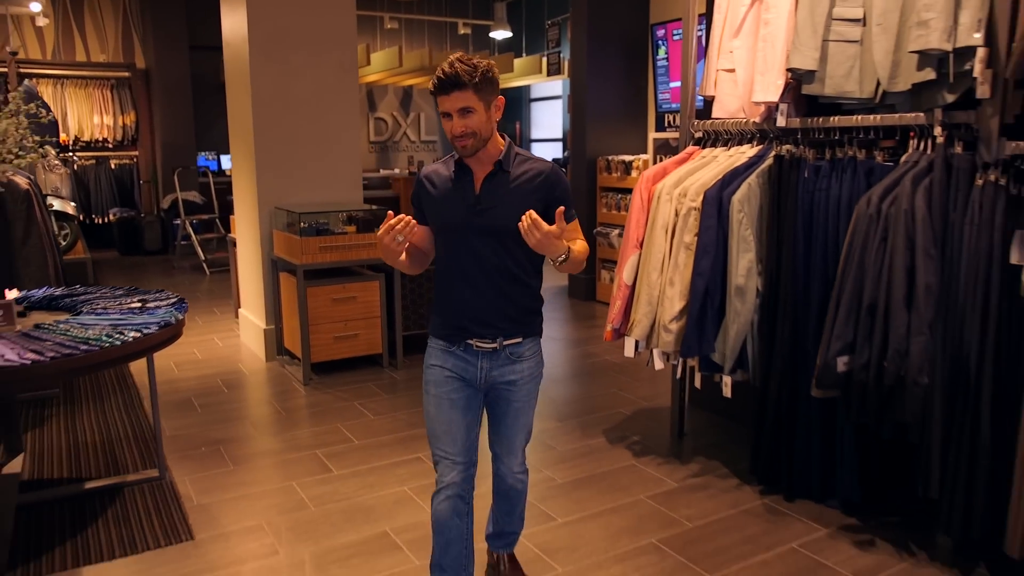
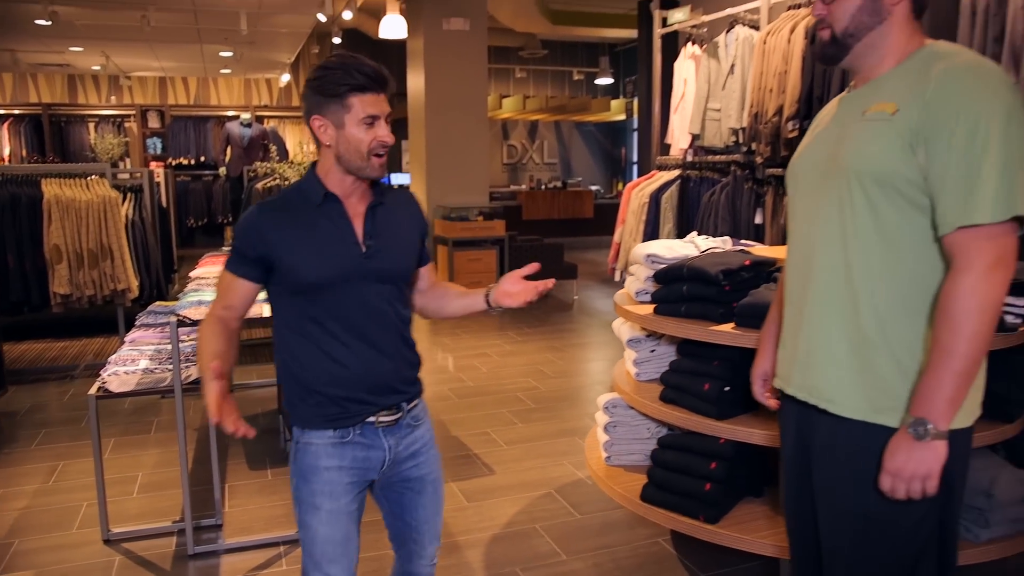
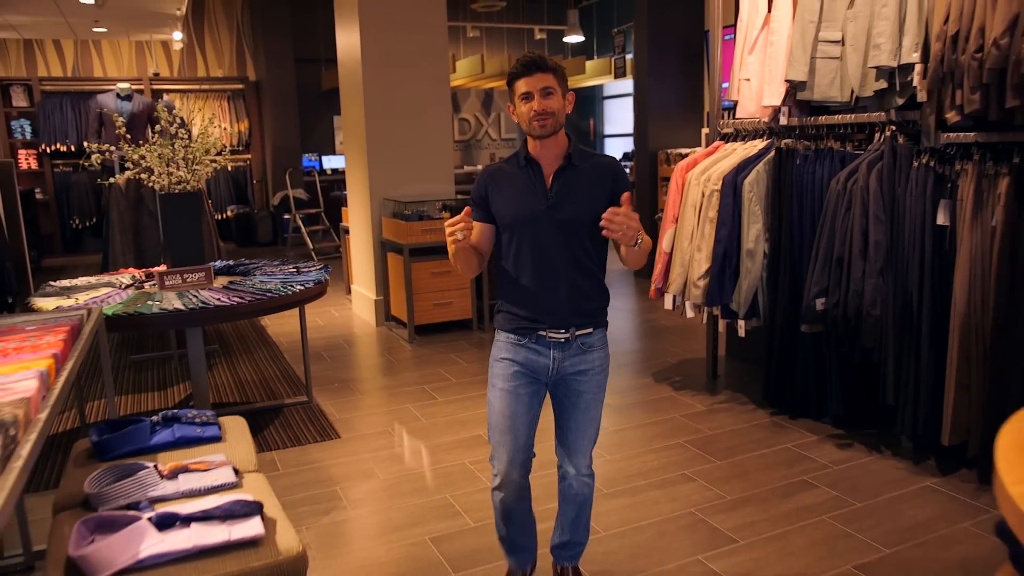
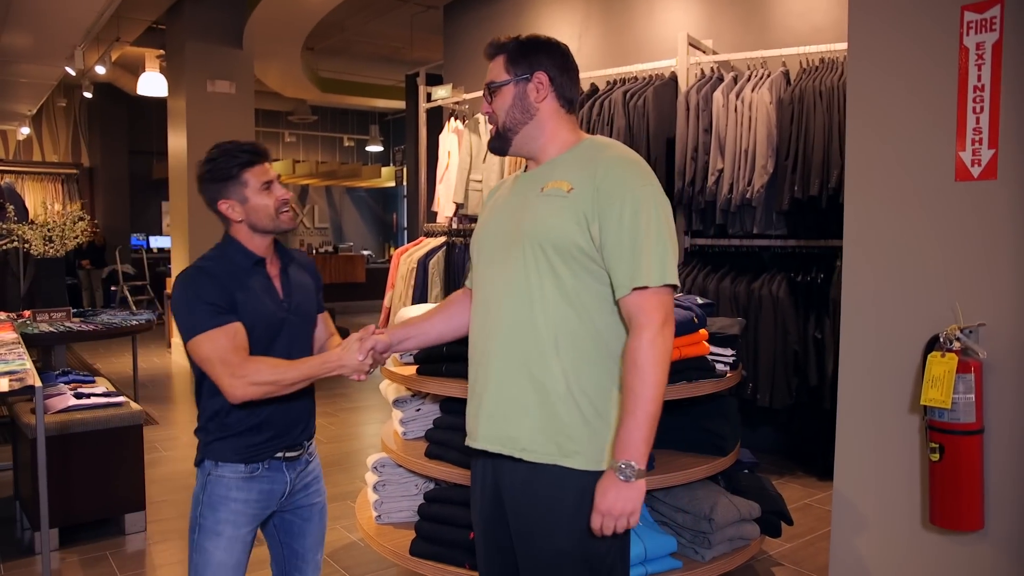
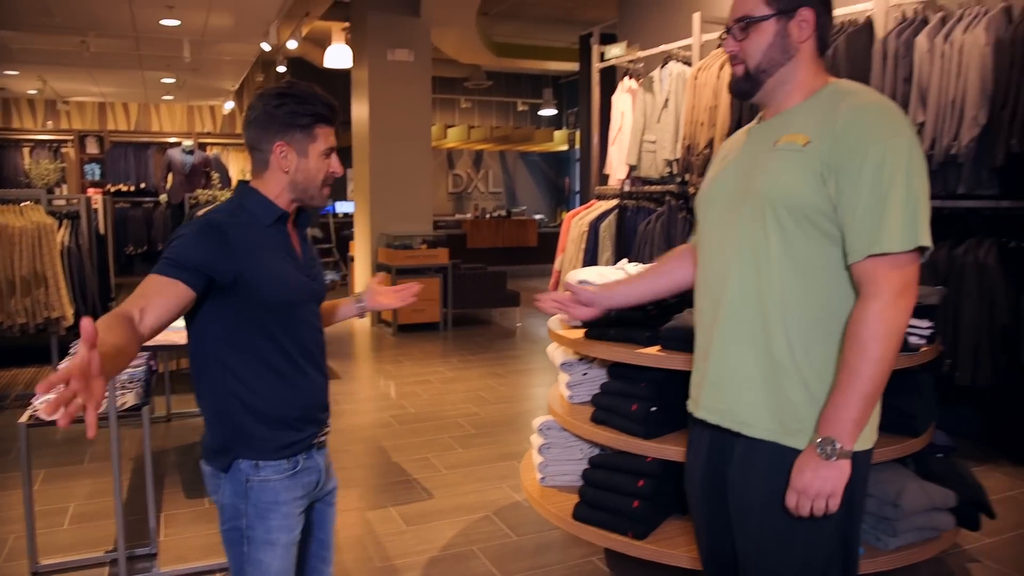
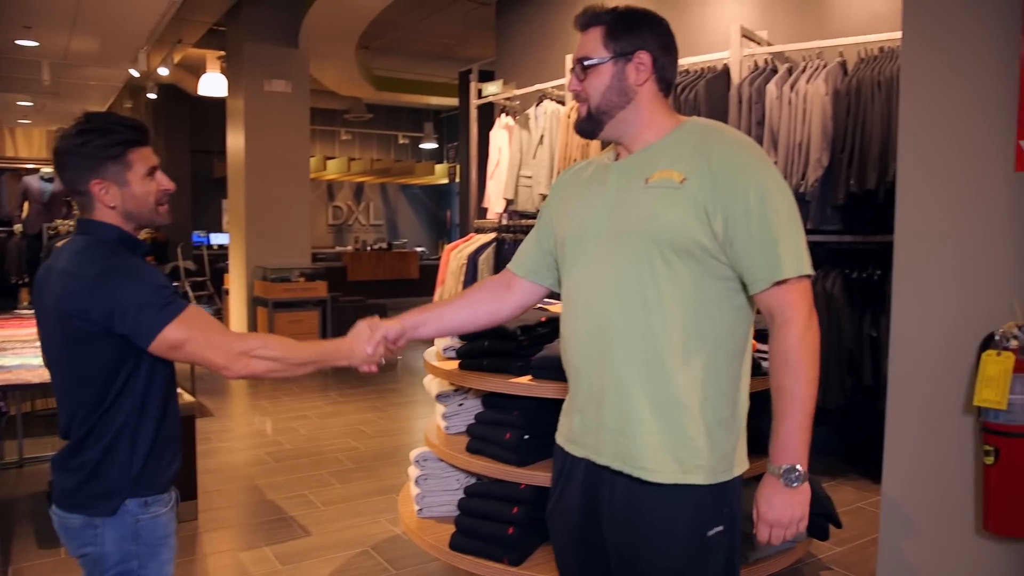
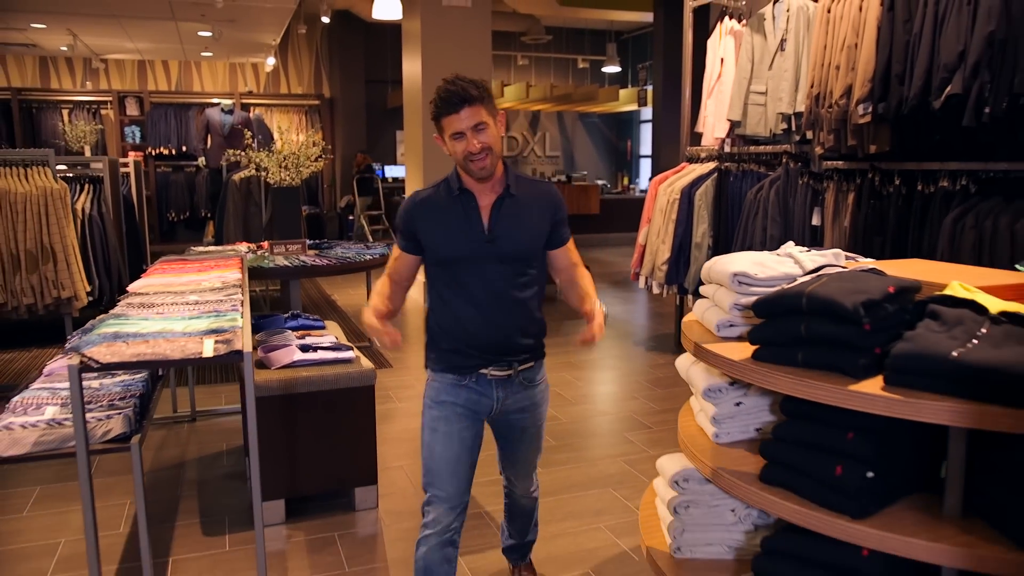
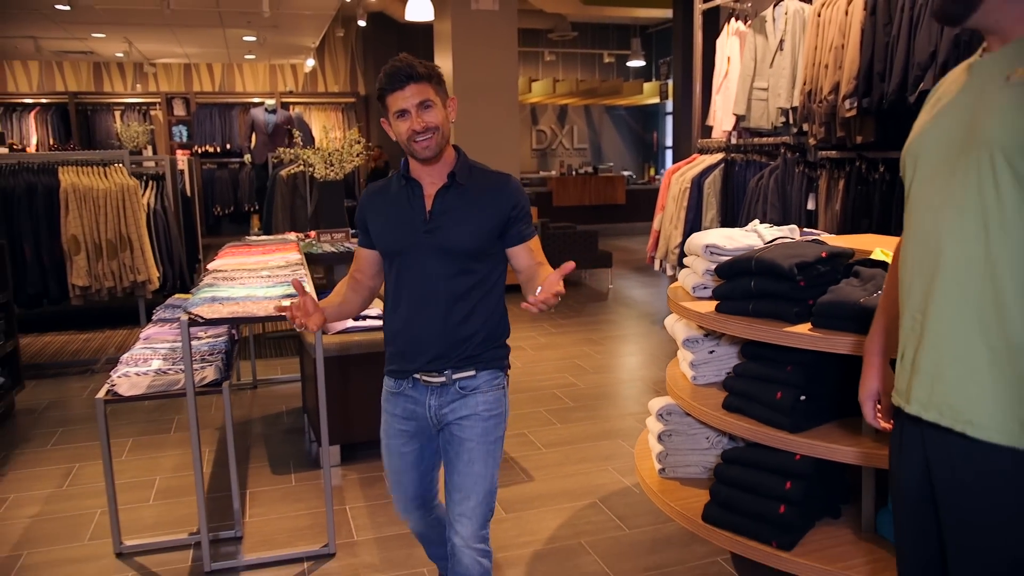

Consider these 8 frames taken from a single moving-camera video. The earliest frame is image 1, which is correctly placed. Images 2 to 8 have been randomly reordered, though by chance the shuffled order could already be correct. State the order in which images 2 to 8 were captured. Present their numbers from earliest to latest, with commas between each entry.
3, 7, 8, 2, 5, 6, 4
